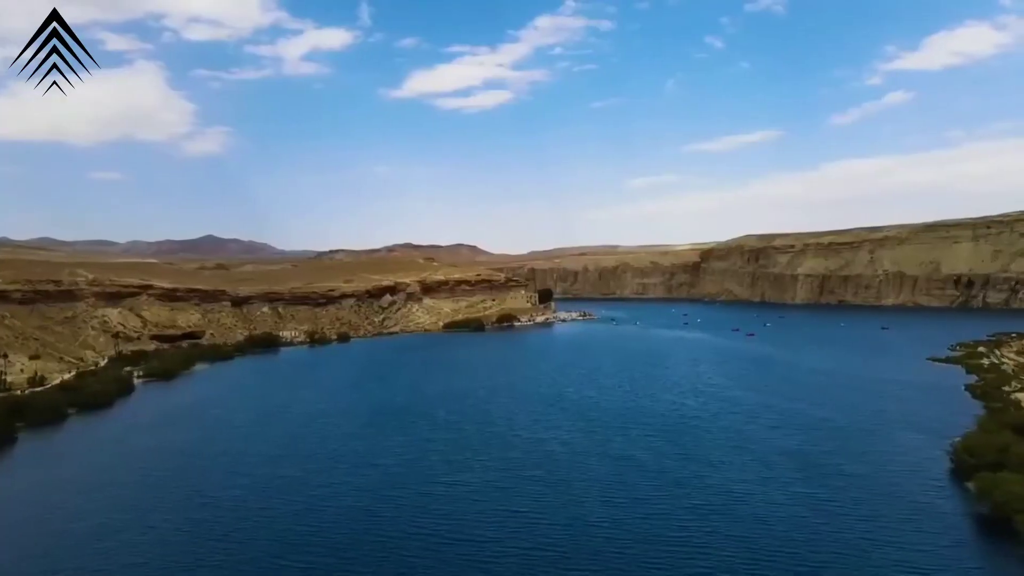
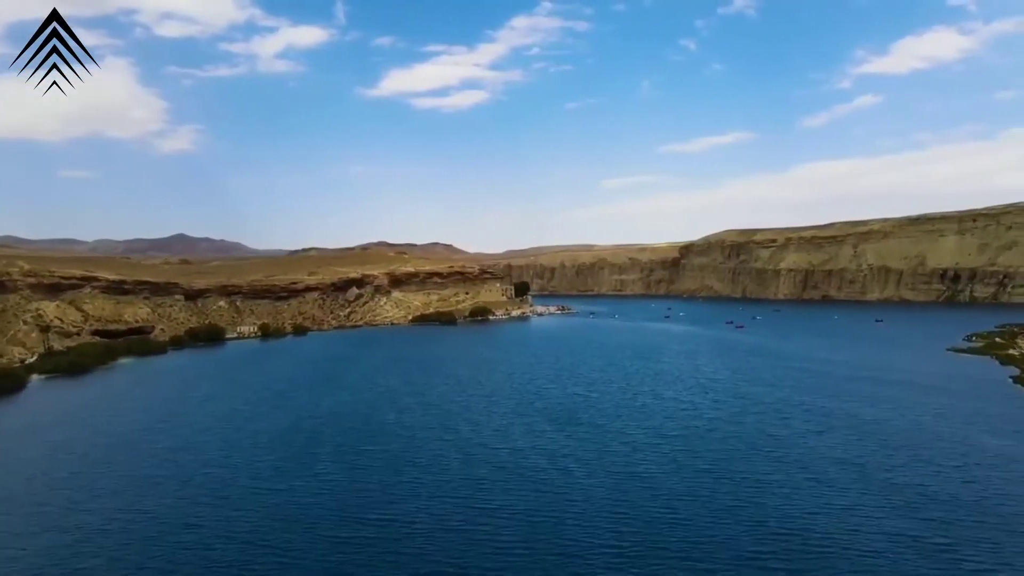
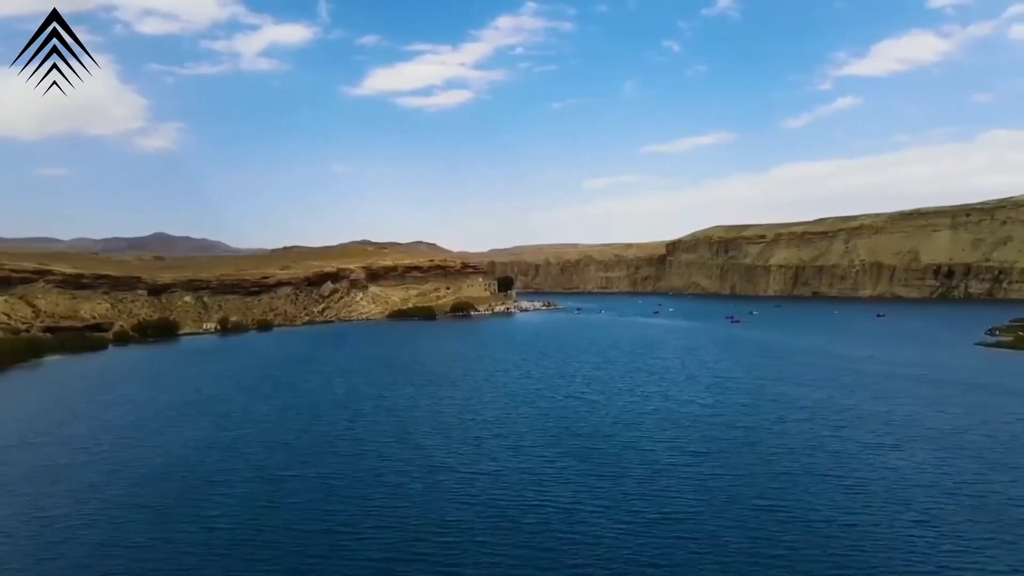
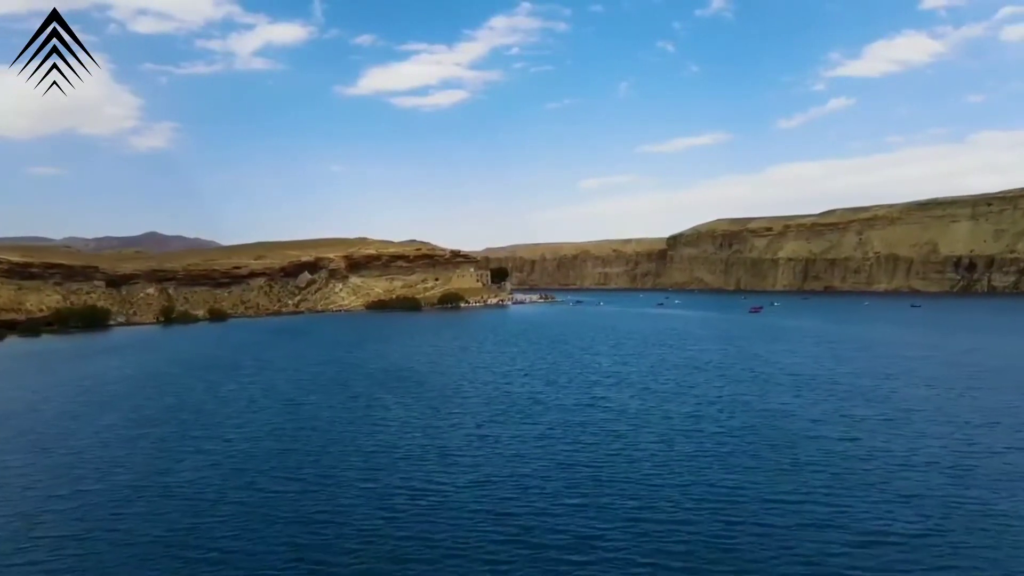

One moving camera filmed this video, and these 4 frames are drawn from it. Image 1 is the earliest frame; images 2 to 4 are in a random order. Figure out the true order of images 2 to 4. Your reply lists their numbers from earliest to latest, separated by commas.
2, 3, 4
